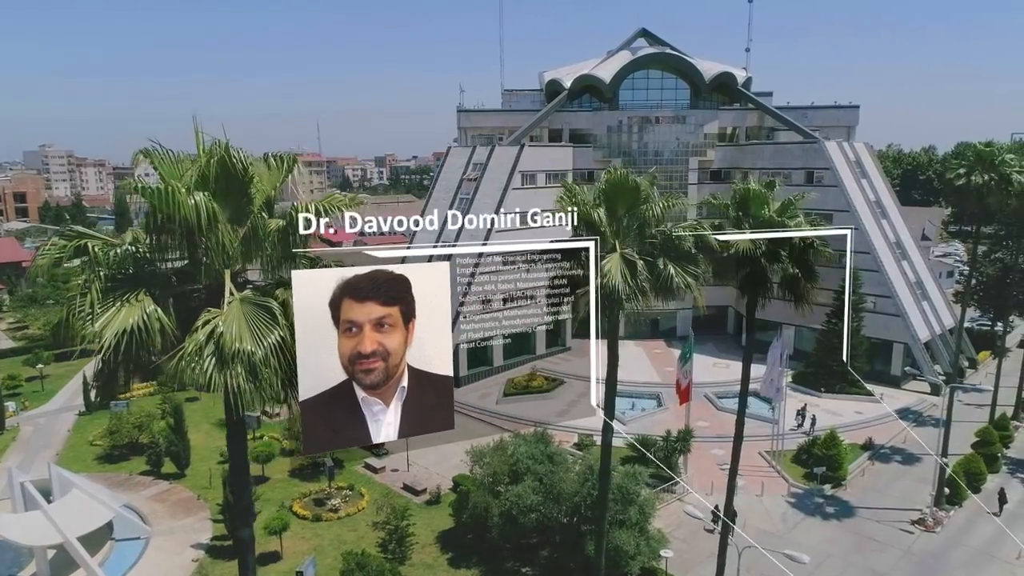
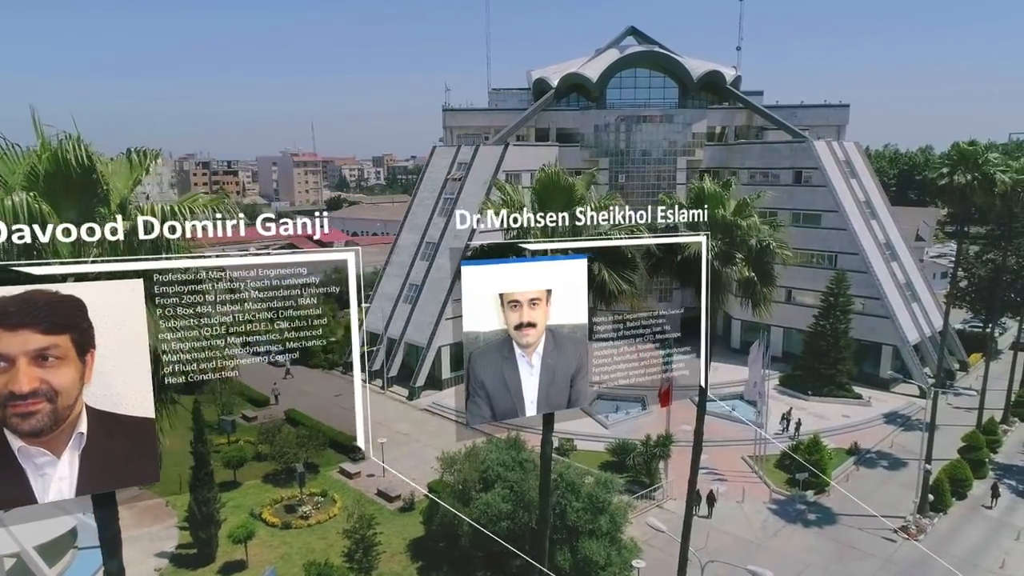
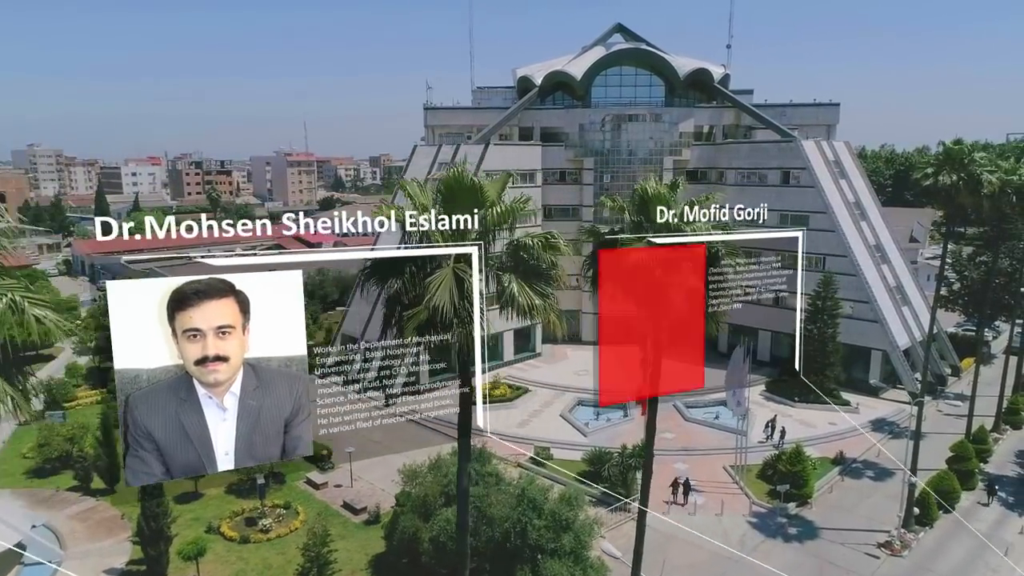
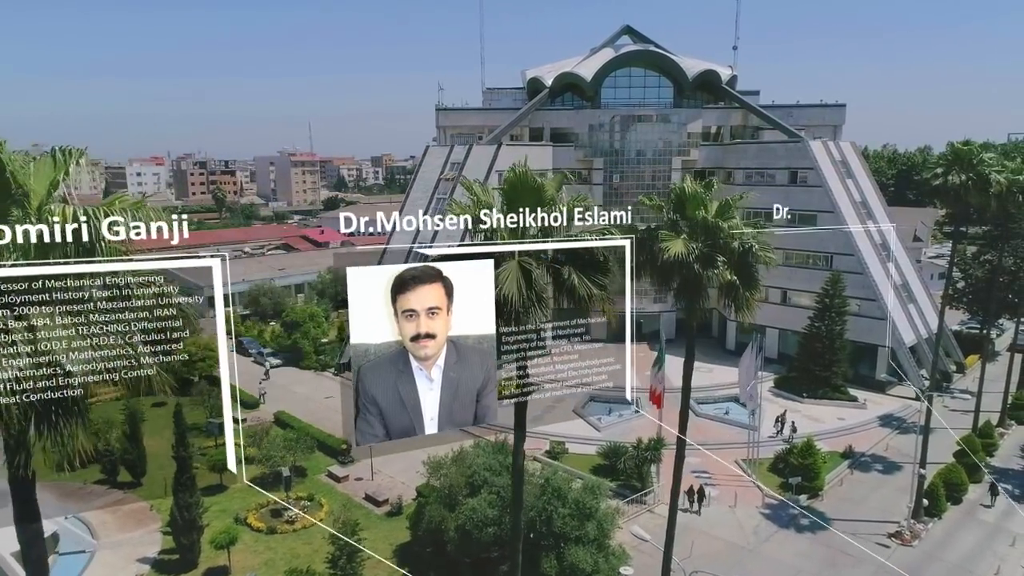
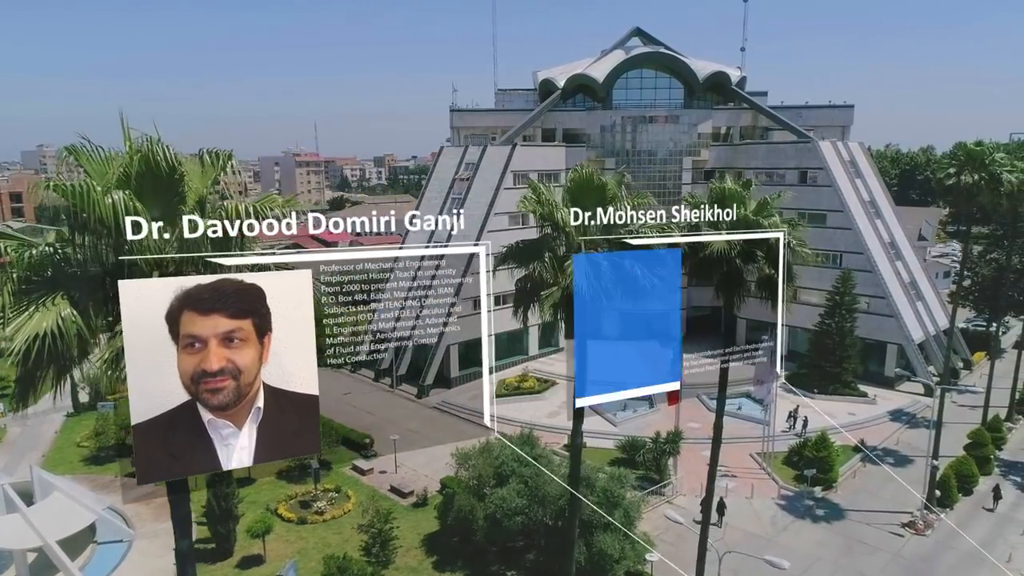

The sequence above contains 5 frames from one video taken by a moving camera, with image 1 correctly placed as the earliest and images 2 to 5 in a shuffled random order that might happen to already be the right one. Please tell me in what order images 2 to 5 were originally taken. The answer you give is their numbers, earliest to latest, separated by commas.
5, 2, 4, 3
